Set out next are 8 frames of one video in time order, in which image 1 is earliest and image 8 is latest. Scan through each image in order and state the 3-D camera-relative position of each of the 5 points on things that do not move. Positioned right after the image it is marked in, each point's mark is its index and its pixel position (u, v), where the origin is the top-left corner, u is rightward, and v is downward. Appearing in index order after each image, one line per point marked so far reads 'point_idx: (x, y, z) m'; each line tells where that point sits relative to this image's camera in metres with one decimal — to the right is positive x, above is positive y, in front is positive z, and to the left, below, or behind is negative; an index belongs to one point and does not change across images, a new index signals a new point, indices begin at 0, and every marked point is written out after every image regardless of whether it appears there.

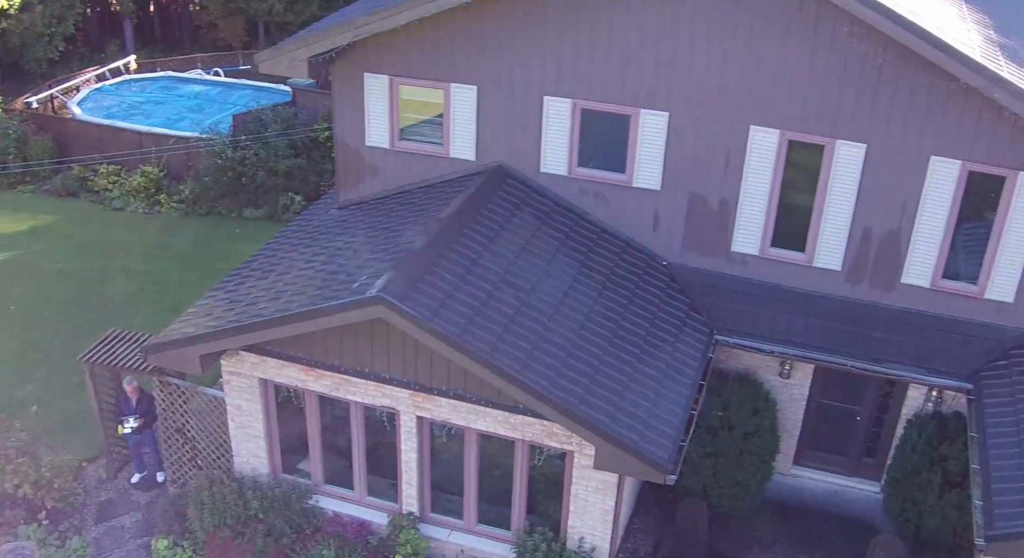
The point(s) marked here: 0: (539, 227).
0: (+0.3, +0.8, +12.2) m
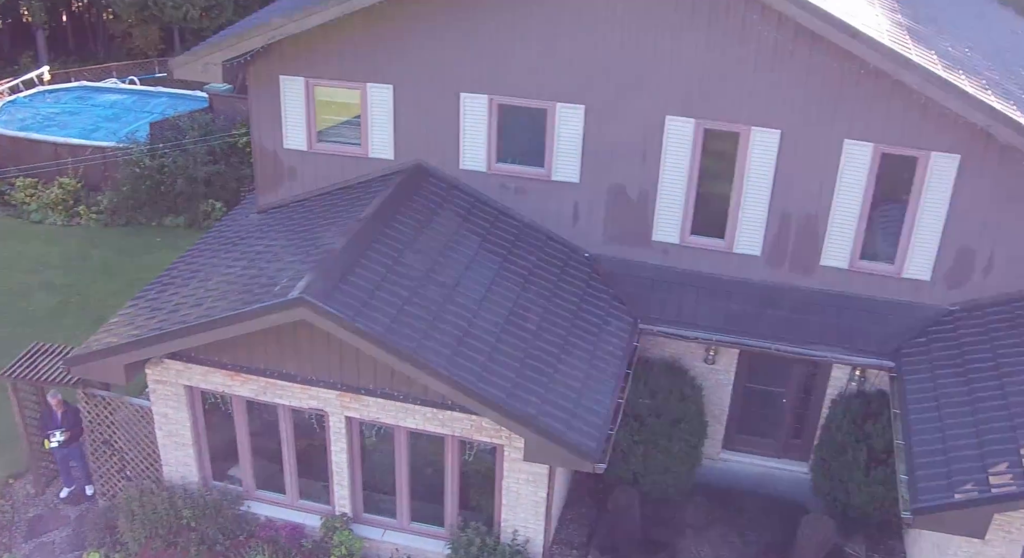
0: (-0.8, +0.8, +12.3) m
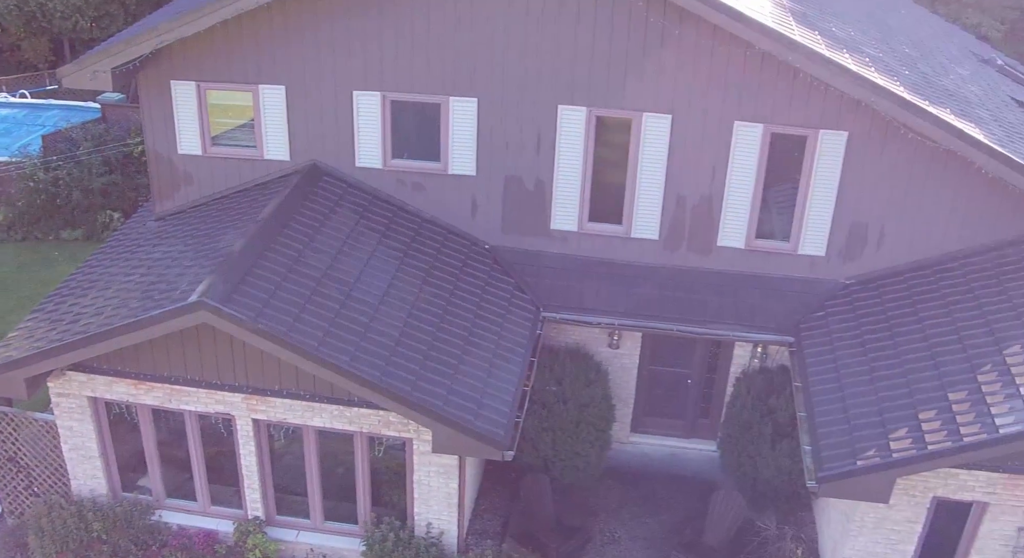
0: (-2.3, +0.8, +12.3) m
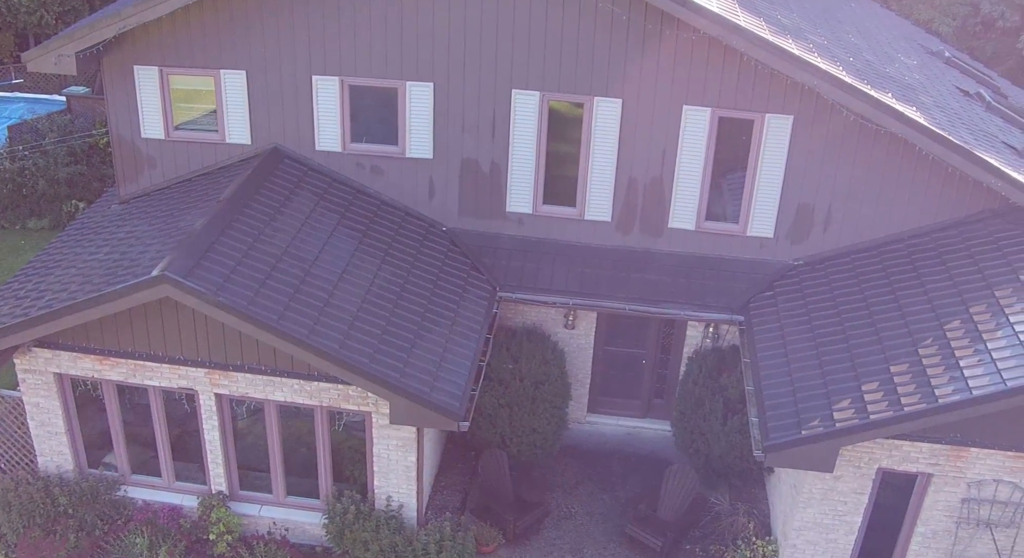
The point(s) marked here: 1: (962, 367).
0: (-3.0, +1.1, +12.6) m
1: (+5.6, -1.1, +10.2) m
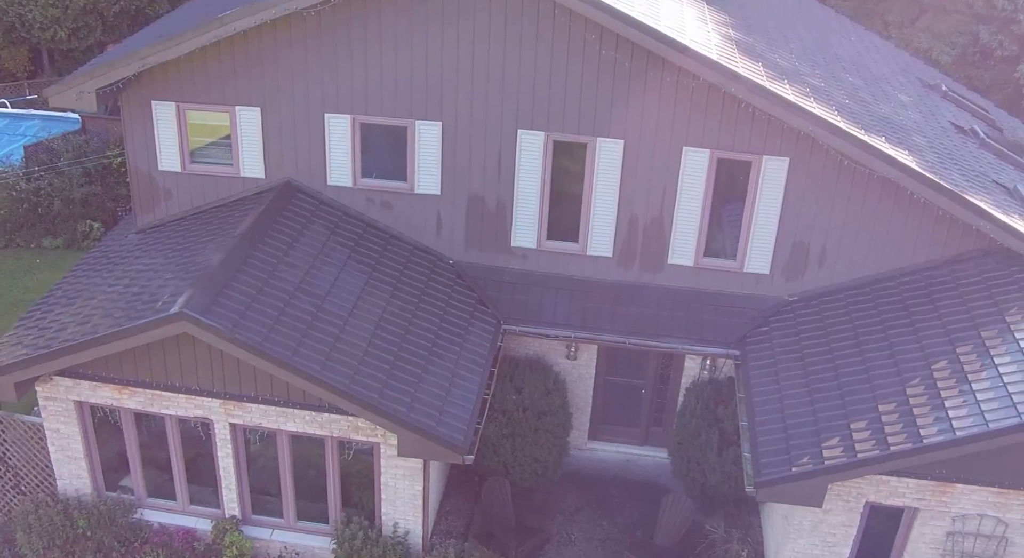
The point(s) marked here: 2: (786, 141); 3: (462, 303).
0: (-2.9, +0.6, +13.1) m
1: (+5.6, -1.7, +10.6) m
2: (+4.2, +2.1, +12.5) m
3: (-0.8, -0.4, +13.2) m
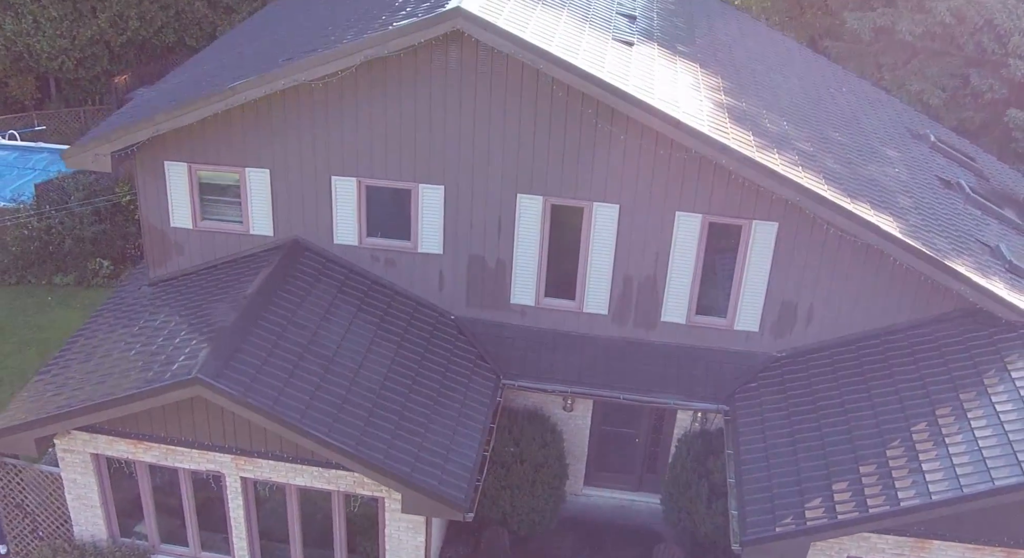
0: (-2.9, -0.3, +13.6) m
1: (+5.6, -2.6, +11.2) m
2: (+4.2, +1.1, +13.0) m
3: (-0.8, -1.3, +13.8) m
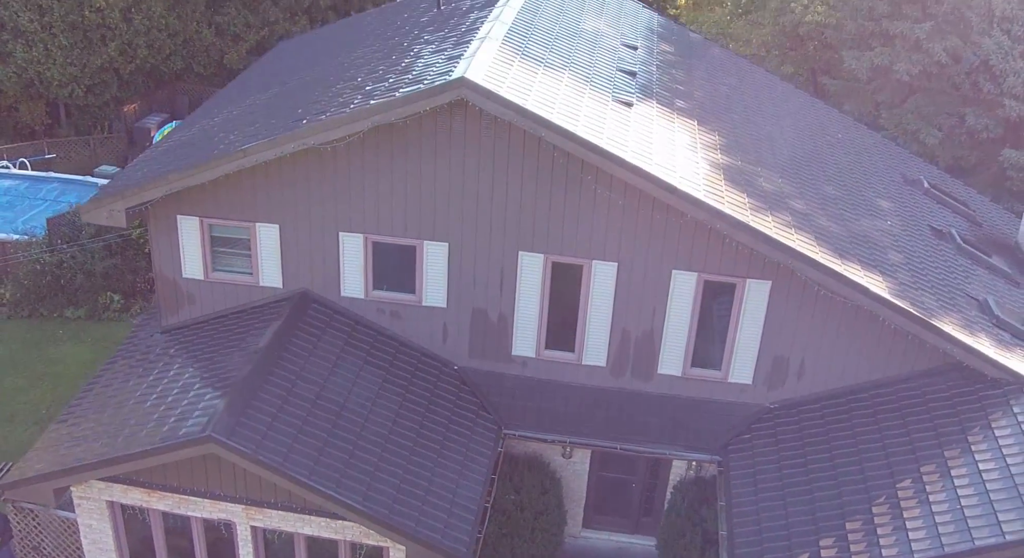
0: (-2.9, -1.2, +14.0) m
1: (+5.6, -3.6, +11.7) m
2: (+4.2, +0.2, +13.4) m
3: (-0.8, -2.2, +14.2) m
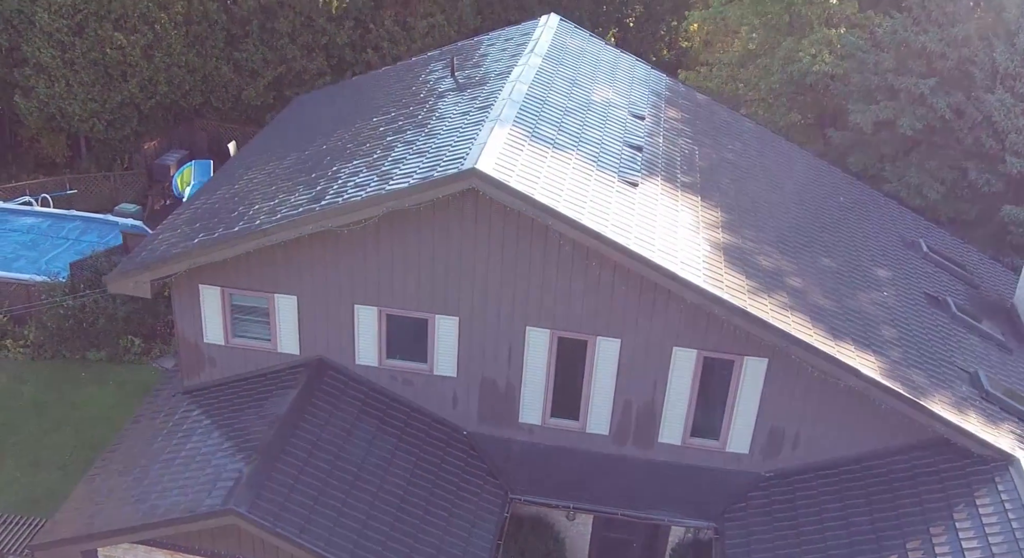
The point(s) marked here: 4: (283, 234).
0: (-2.8, -2.4, +14.7) m
1: (+5.7, -5.0, +12.3) m
2: (+4.3, -1.2, +14.0) m
3: (-0.7, -3.5, +14.9) m
4: (-3.8, +0.7, +13.7) m
